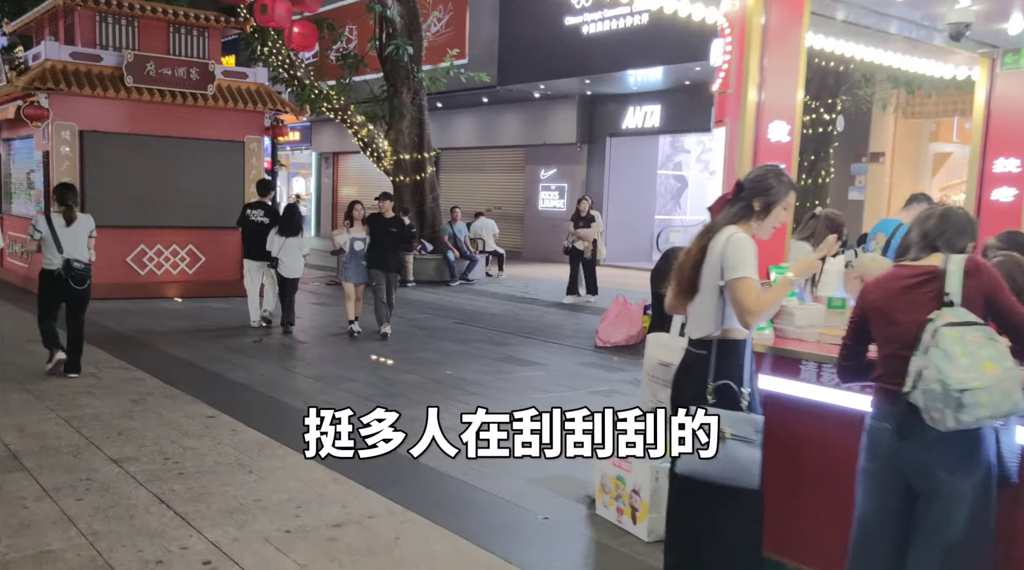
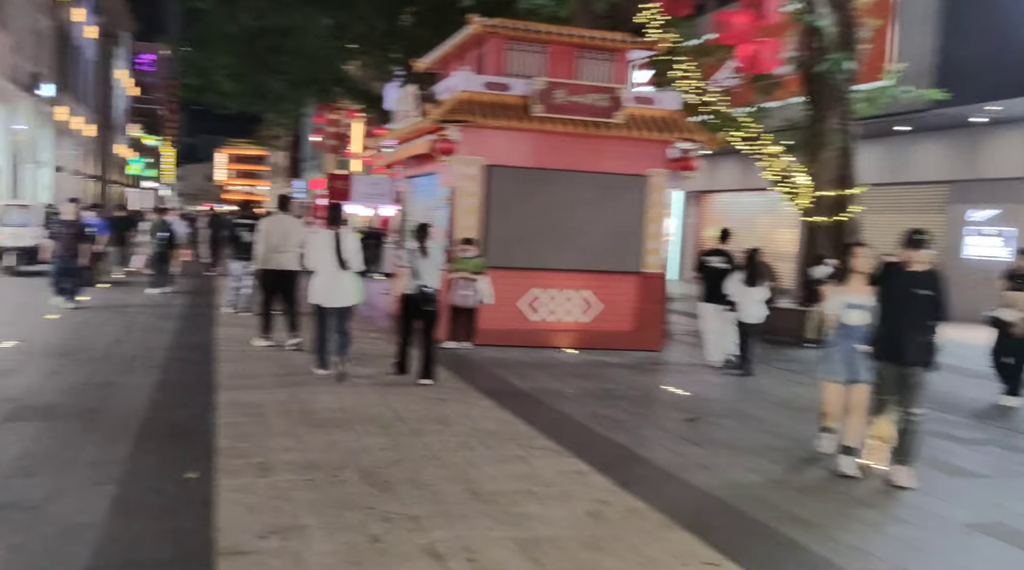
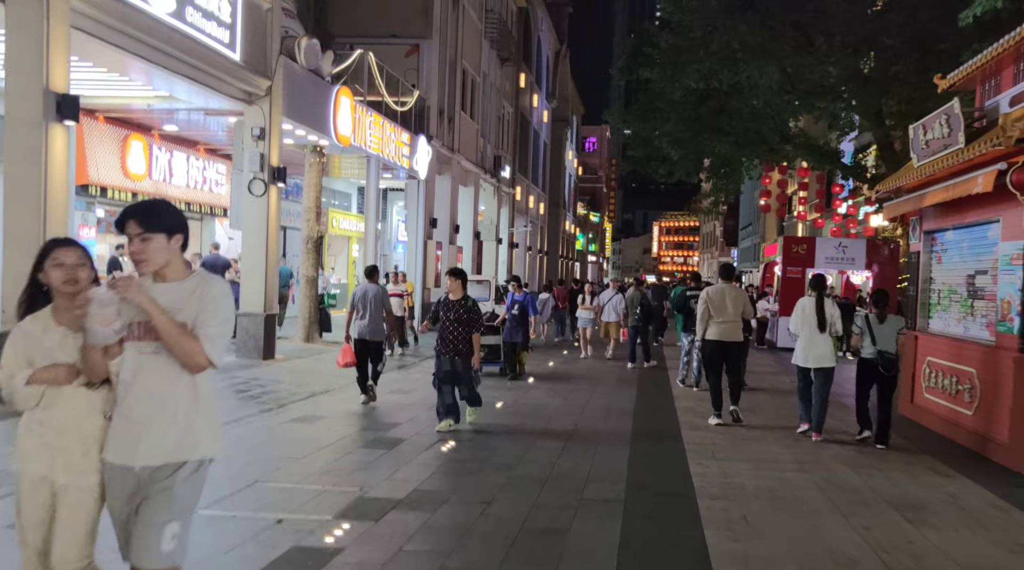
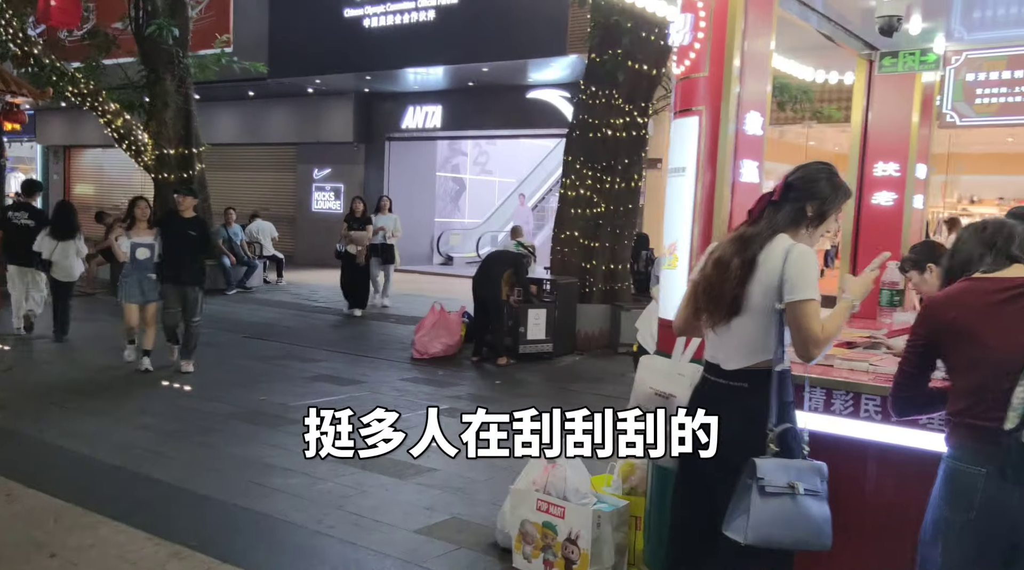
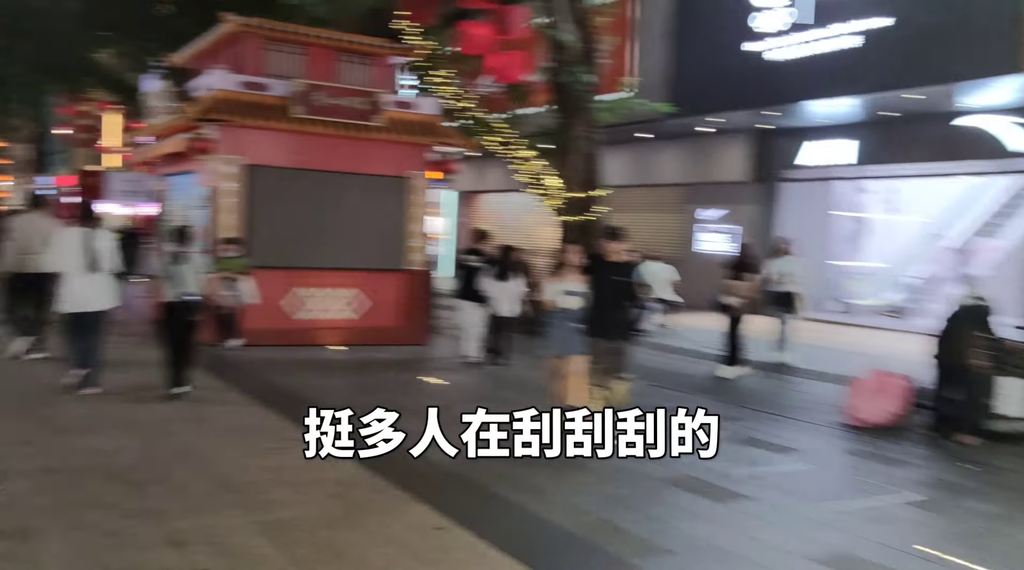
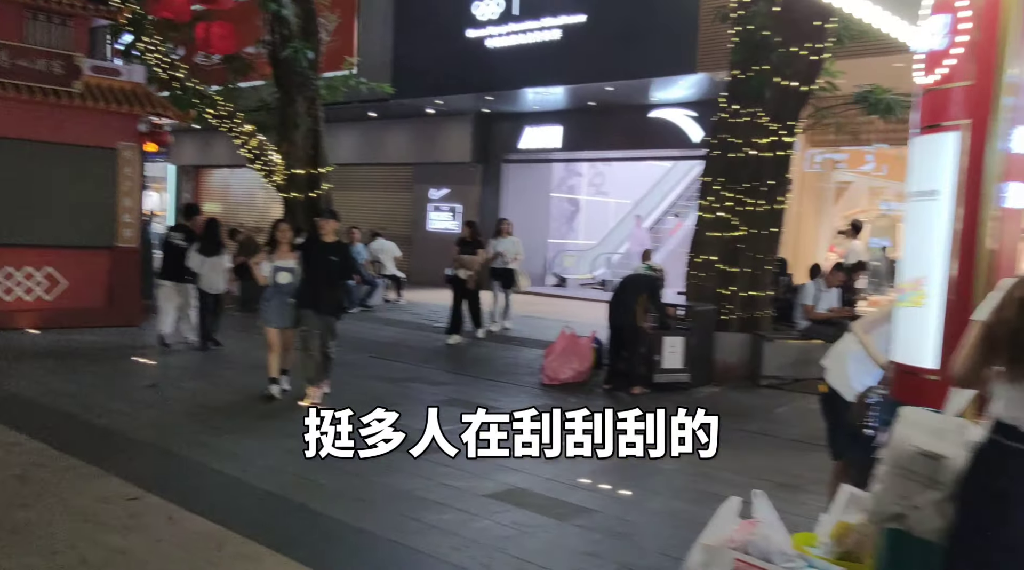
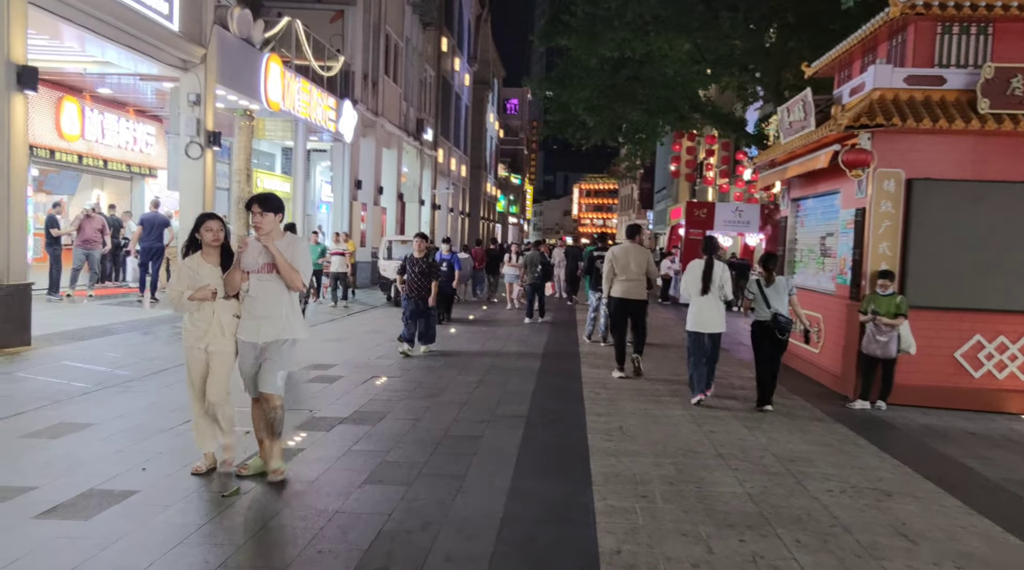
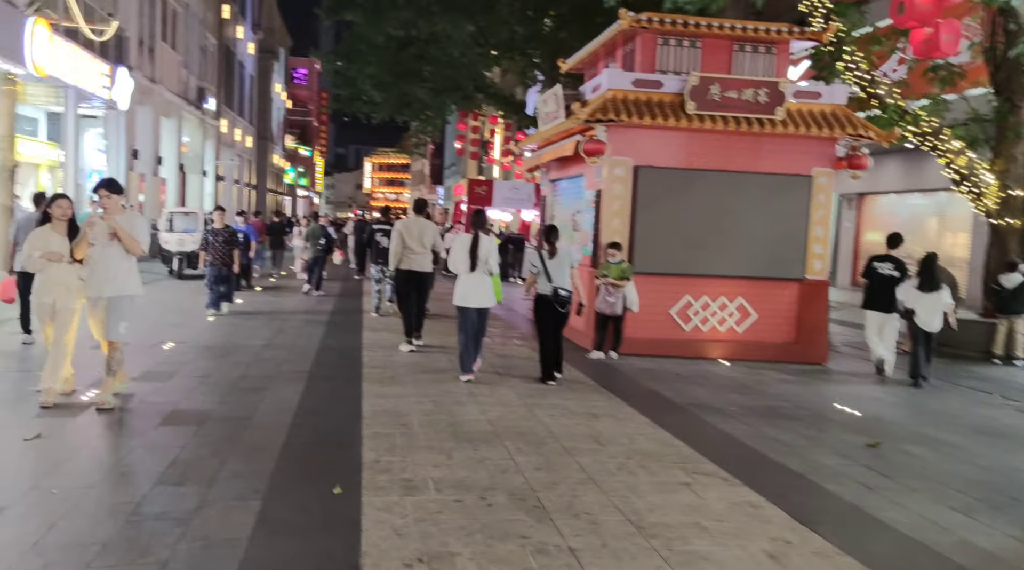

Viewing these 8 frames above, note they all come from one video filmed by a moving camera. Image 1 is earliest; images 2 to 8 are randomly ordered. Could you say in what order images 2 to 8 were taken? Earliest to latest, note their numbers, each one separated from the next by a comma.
4, 6, 5, 2, 8, 7, 3
